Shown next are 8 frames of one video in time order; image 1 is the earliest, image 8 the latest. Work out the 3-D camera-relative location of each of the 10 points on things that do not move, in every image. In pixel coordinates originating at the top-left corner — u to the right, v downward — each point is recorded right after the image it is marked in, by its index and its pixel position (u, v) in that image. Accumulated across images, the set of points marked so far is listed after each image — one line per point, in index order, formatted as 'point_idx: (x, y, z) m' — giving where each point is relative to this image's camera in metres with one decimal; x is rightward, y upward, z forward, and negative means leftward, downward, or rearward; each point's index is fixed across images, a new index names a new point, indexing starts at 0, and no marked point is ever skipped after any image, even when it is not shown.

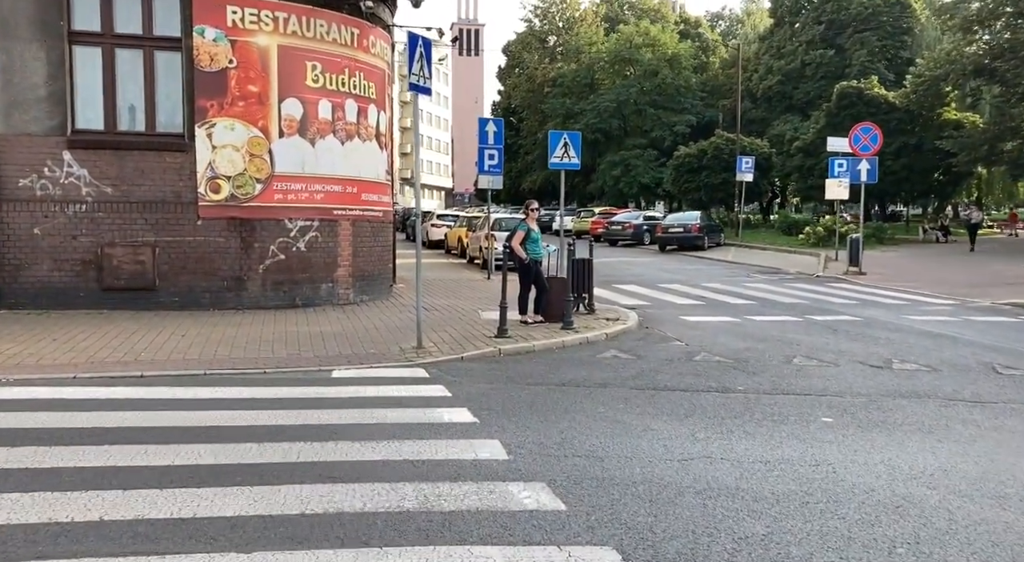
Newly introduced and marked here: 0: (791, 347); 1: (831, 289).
0: (+3.4, -0.8, +9.9) m
1: (+7.2, -0.2, +18.1) m
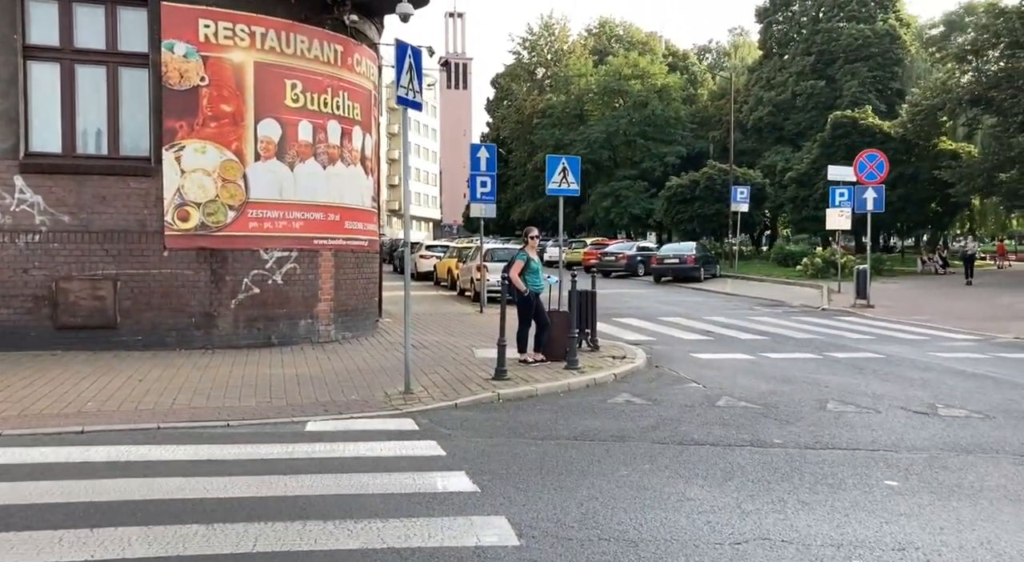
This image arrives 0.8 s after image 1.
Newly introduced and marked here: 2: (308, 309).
0: (+3.4, -1.2, +9.0) m
1: (+7.0, -0.9, +17.2) m
2: (-3.0, -0.4, +11.8) m
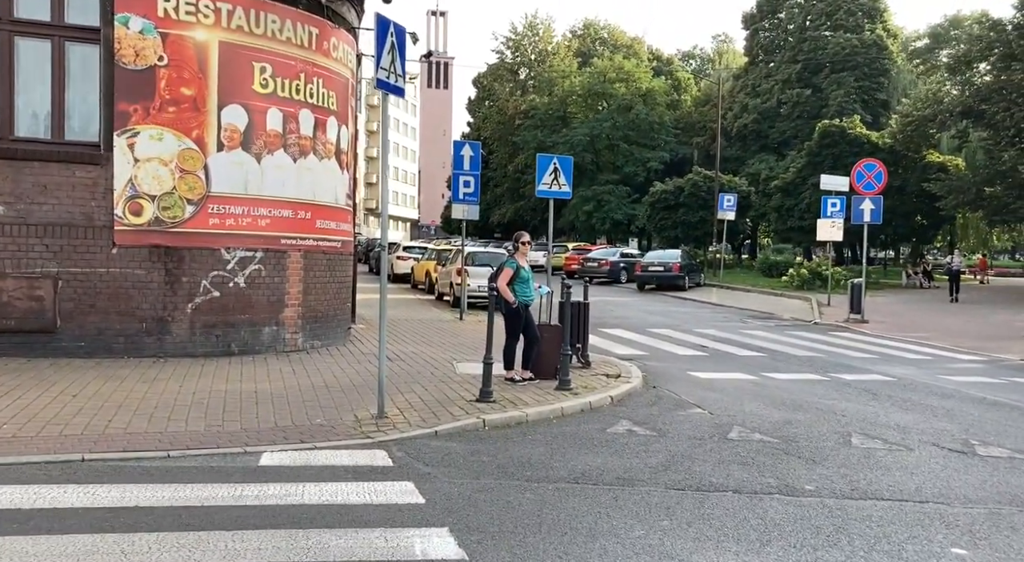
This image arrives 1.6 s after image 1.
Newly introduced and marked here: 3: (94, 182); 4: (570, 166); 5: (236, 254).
0: (+3.3, -1.4, +8.1) m
1: (+6.7, -1.2, +16.5) m
2: (-3.2, -0.5, +10.8) m
3: (-5.1, +1.2, +9.8) m
4: (+0.9, +1.8, +12.5) m
5: (-3.6, +0.4, +10.5) m
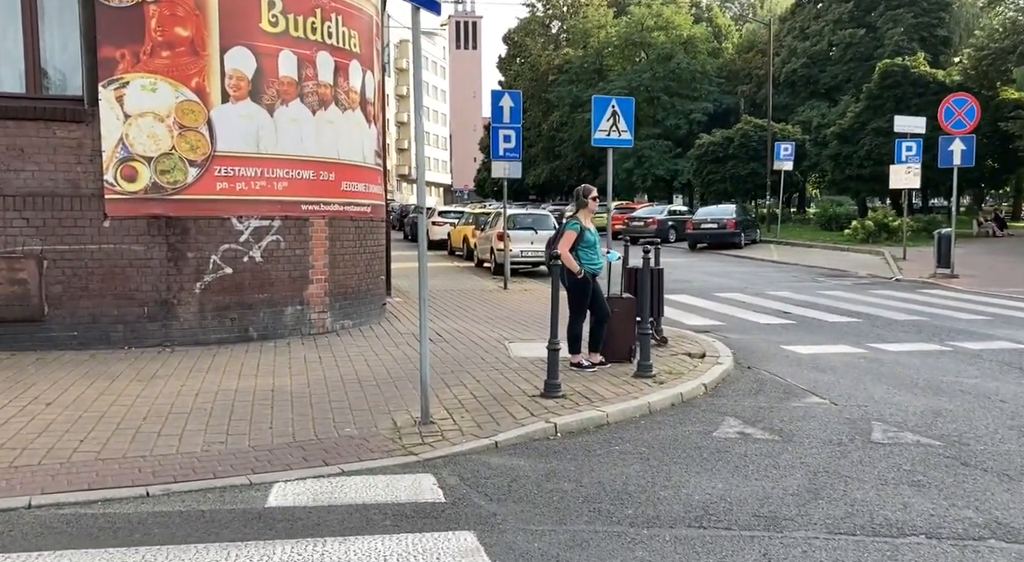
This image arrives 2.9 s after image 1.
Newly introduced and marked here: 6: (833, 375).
0: (+3.9, -1.0, +6.4) m
1: (+7.6, -0.3, +14.6) m
2: (-2.5, -0.2, +9.3) m
3: (-4.5, +1.4, +8.3) m
4: (+1.6, +2.3, +10.8) m
5: (-2.9, +0.6, +9.0) m
6: (+3.1, -0.9, +7.8) m
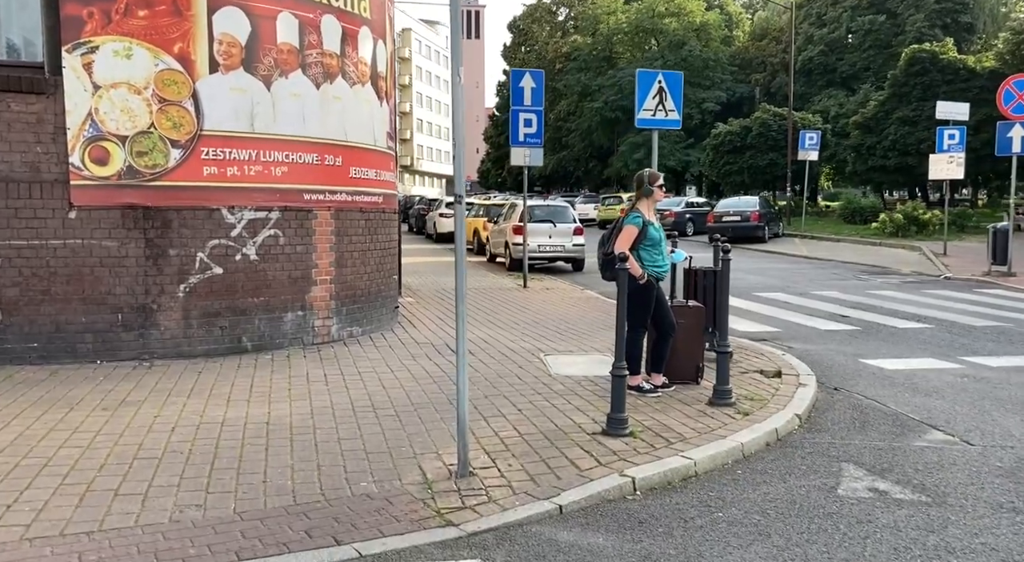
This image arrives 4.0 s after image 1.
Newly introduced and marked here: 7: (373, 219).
0: (+4.2, -1.1, +5.1) m
1: (+8.0, -0.3, +13.3) m
2: (-2.1, -0.2, +8.0) m
3: (-4.1, +1.4, +7.0) m
4: (+1.9, +2.3, +9.5) m
5: (-2.6, +0.6, +7.7) m
6: (+3.5, -1.0, +6.5) m
7: (-1.6, +0.7, +9.0) m
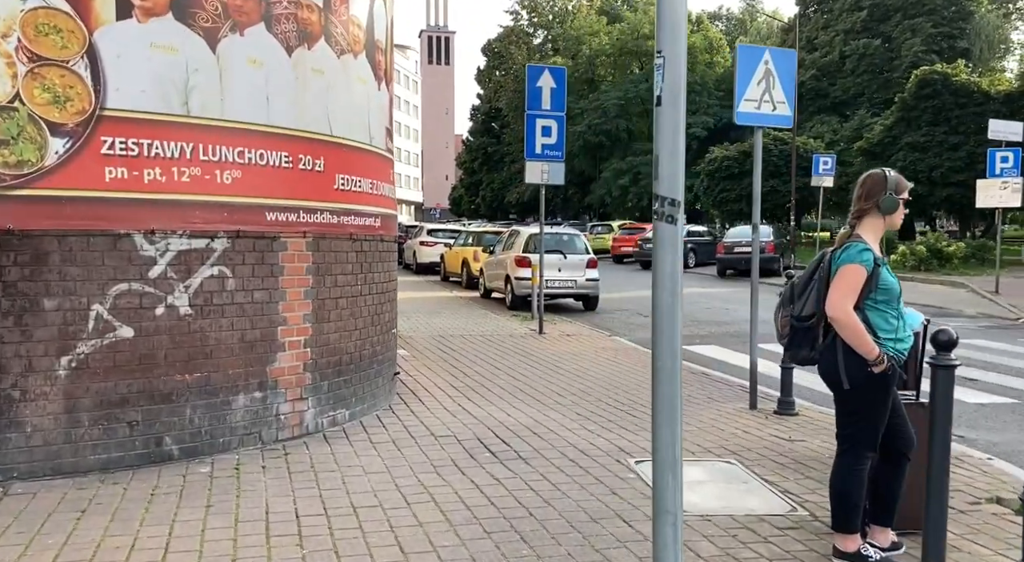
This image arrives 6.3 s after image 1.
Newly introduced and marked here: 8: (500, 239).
0: (+4.8, -1.4, +2.5) m
1: (+8.2, -1.0, +10.8) m
2: (-1.7, -0.6, +5.2) m
3: (-3.6, +1.0, +4.1) m
4: (+2.4, +1.8, +6.9) m
5: (-2.1, +0.2, +4.9) m
6: (+4.0, -1.4, +3.9) m
7: (-1.1, +0.2, +6.2) m
8: (-0.3, +0.9, +17.2) m
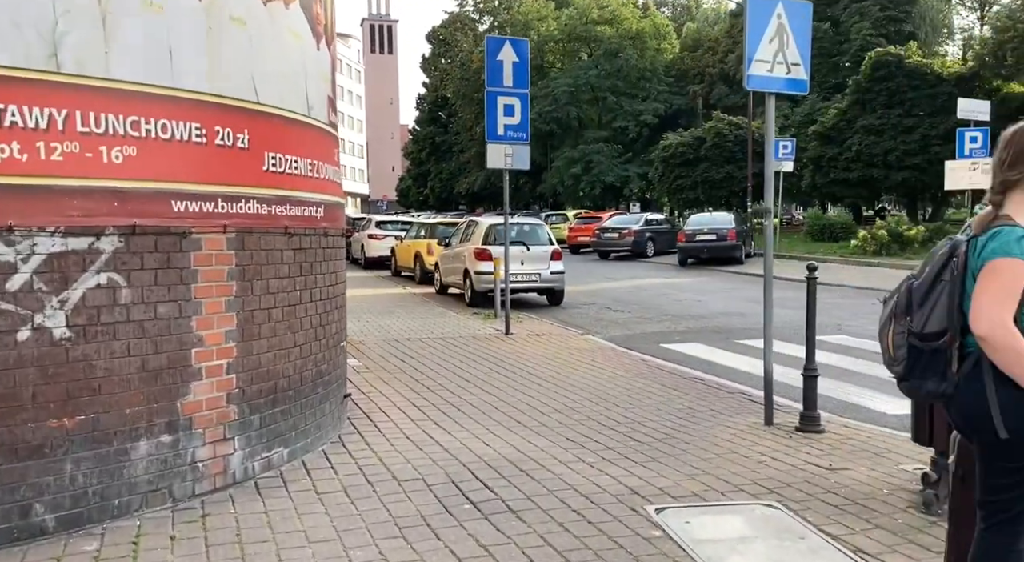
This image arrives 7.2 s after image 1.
0: (+4.9, -1.4, +1.7) m
1: (+7.8, -0.7, +10.2) m
2: (-1.7, -0.6, +4.0) m
3: (-3.6, +0.9, +2.8) m
4: (+2.1, +1.9, +5.9) m
5: (-2.2, +0.2, +3.6) m
6: (+4.0, -1.3, +3.0) m
7: (-1.3, +0.2, +5.0) m
8: (-1.1, +1.0, +16.0) m
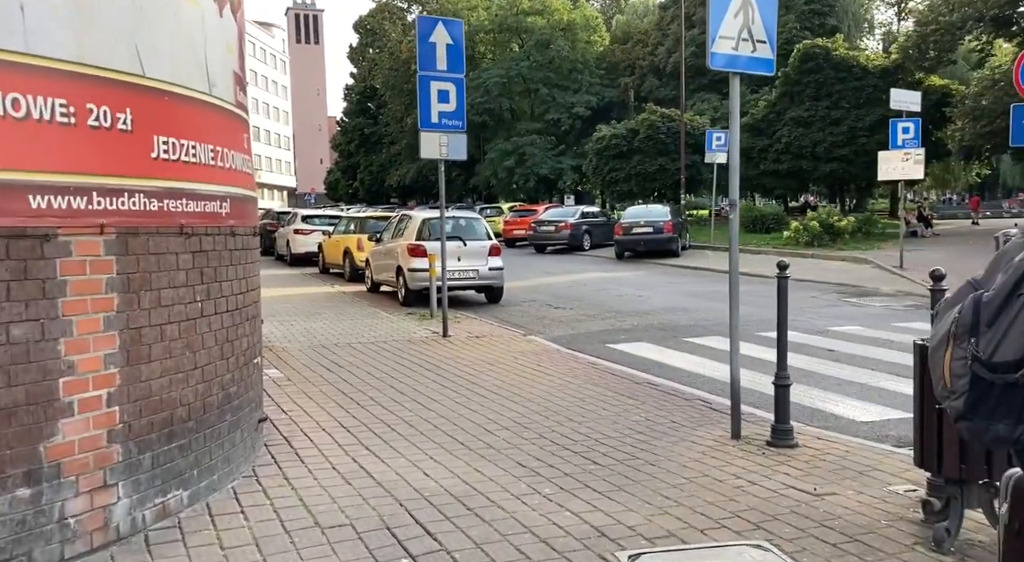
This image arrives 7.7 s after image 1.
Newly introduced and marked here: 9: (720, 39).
0: (+4.9, -1.4, +1.5) m
1: (+7.0, -0.6, +10.2) m
2: (-2.0, -0.7, +3.1) m
3: (-3.7, +0.8, +1.8) m
4: (+1.7, +1.9, +5.3) m
5: (-2.3, +0.1, +2.7) m
6: (+3.9, -1.3, +2.6) m
7: (-1.6, +0.2, +4.2) m
8: (-2.4, +1.0, +15.2) m
9: (+1.3, +1.5, +5.1) m
